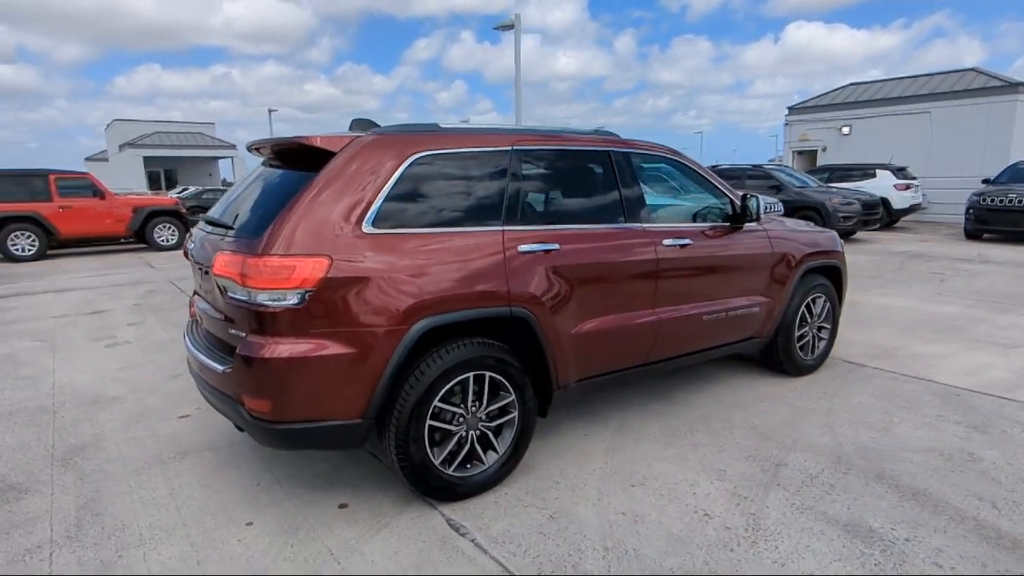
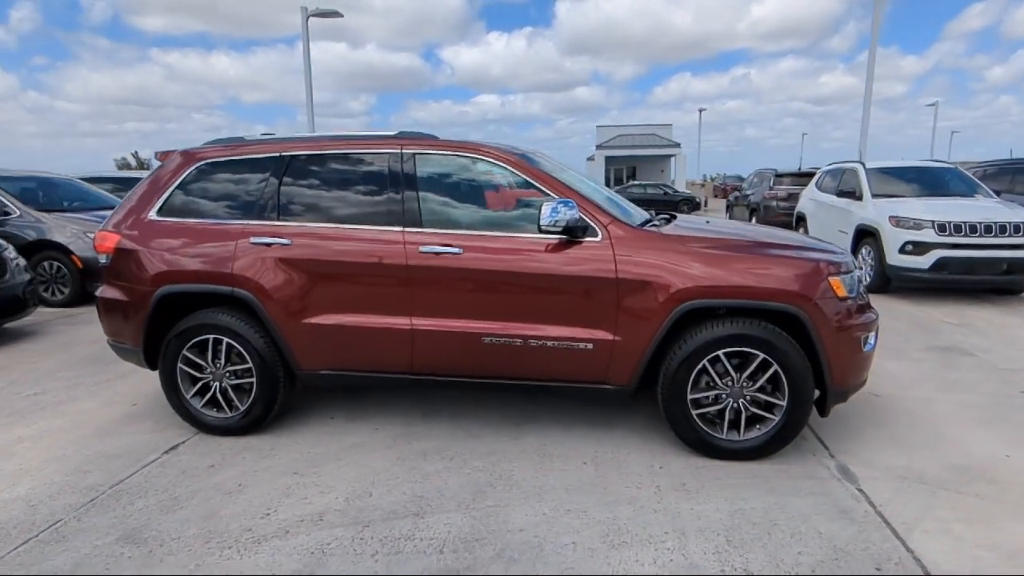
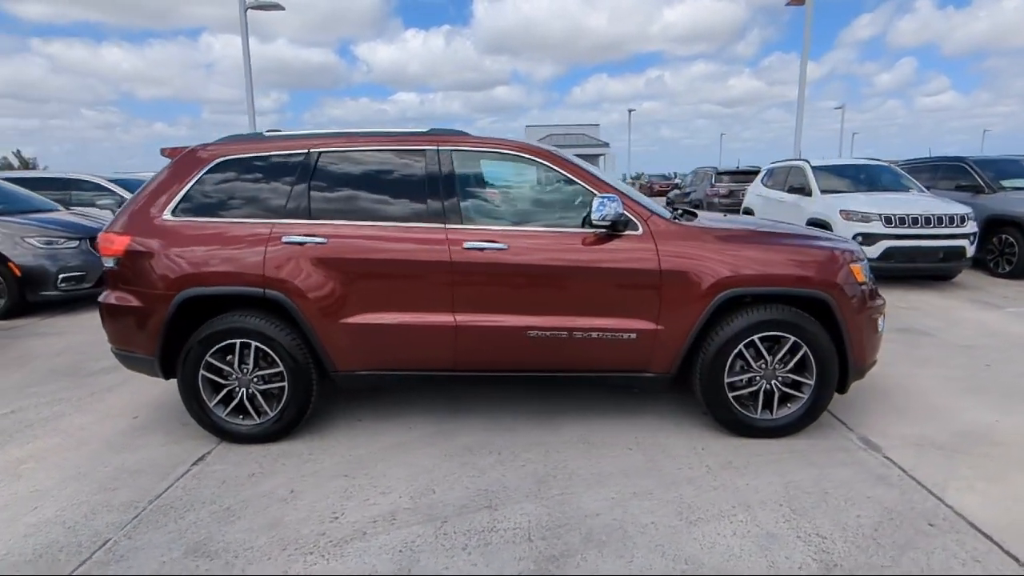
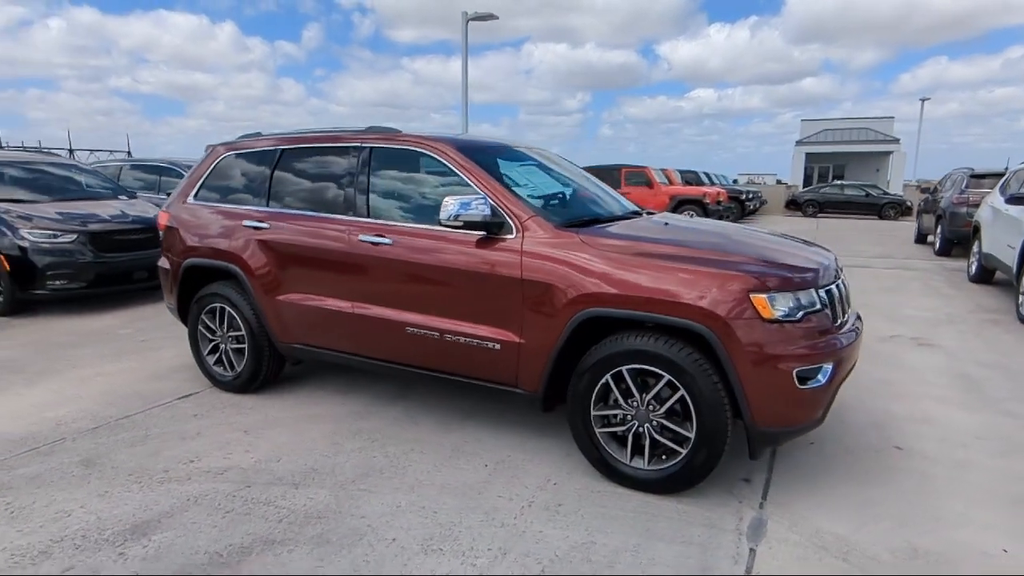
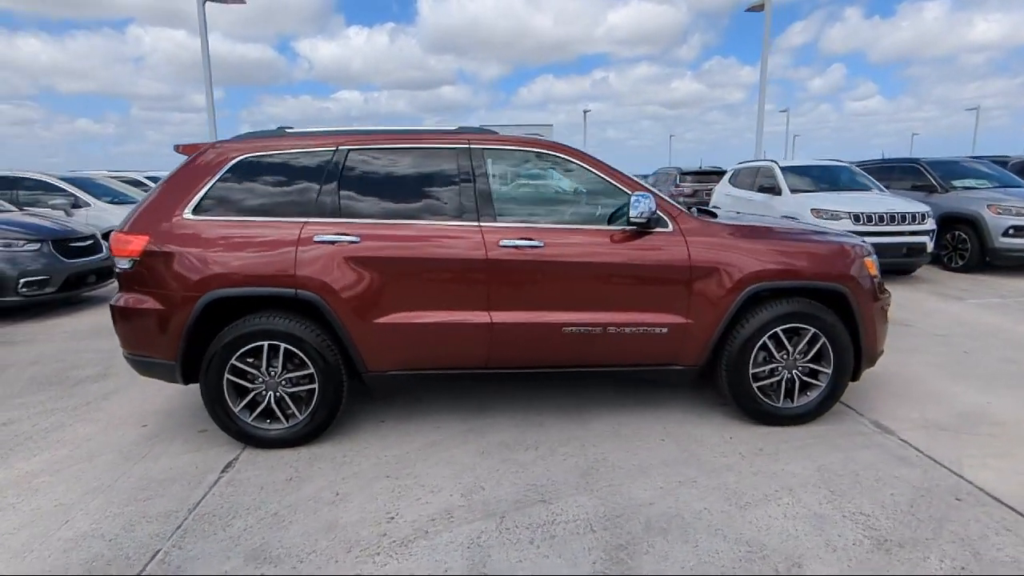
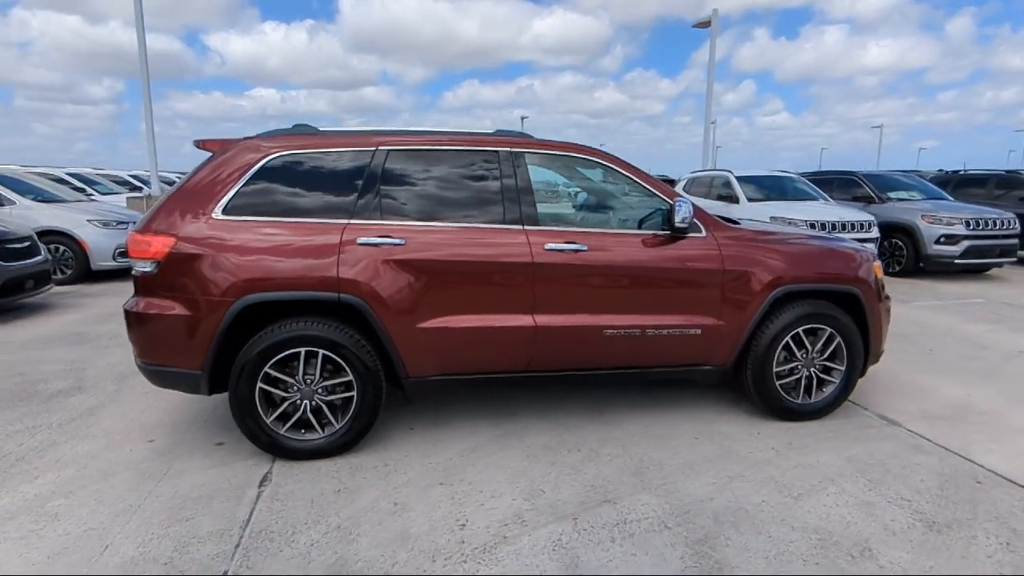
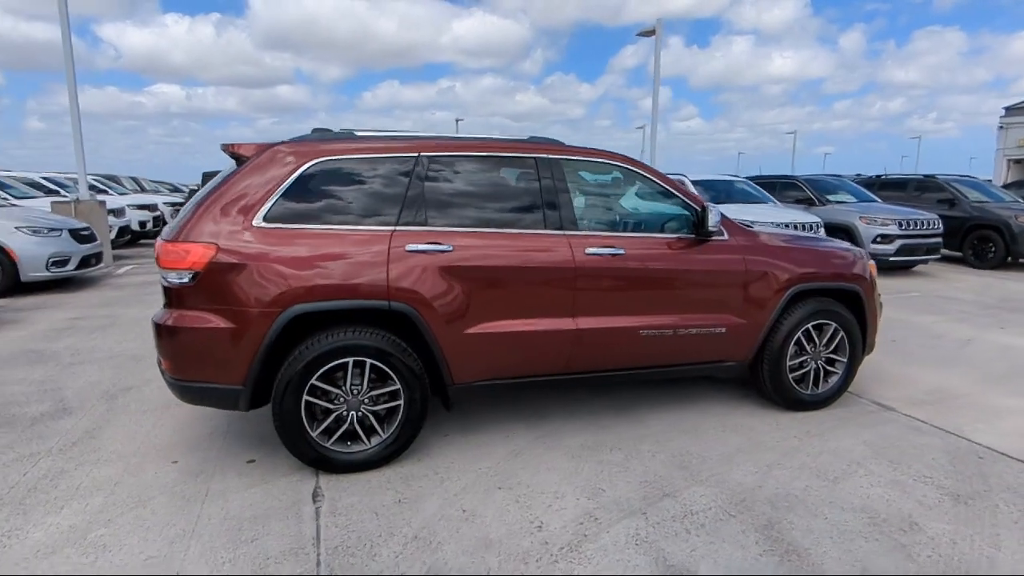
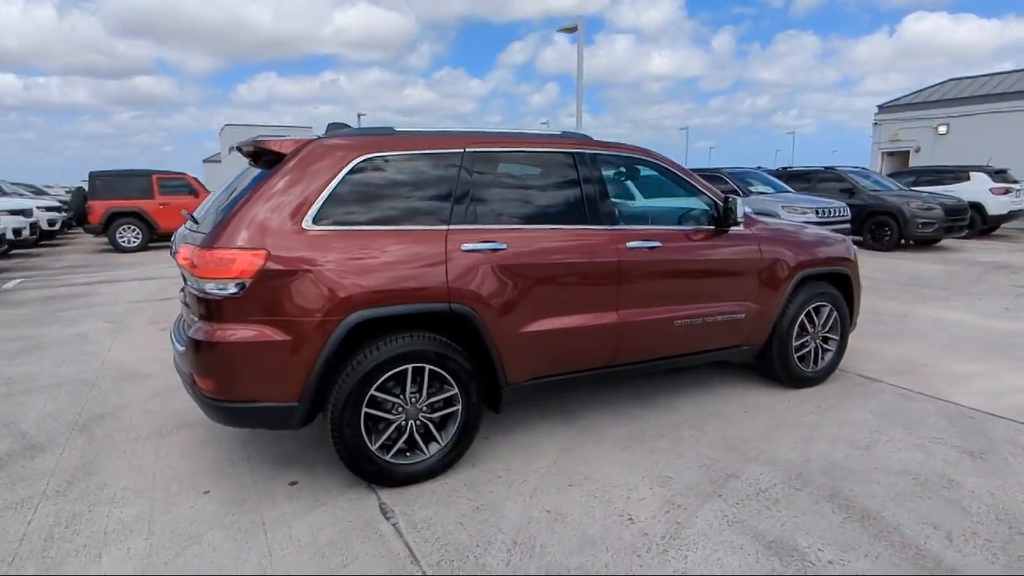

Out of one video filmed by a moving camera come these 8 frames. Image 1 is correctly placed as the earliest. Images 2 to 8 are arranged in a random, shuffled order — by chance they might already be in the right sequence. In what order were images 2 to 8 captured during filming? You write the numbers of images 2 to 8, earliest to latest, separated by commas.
8, 7, 6, 5, 3, 2, 4
